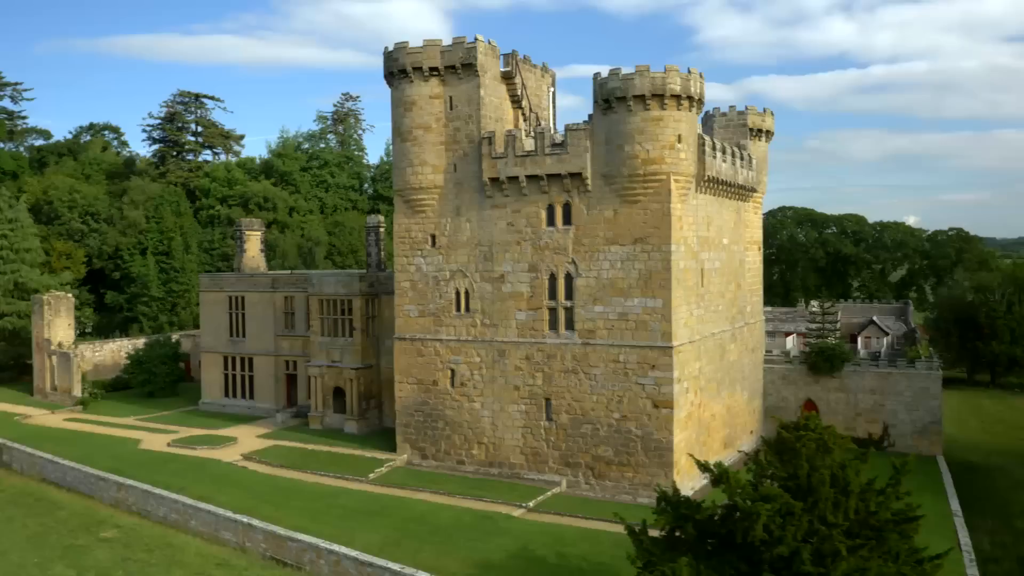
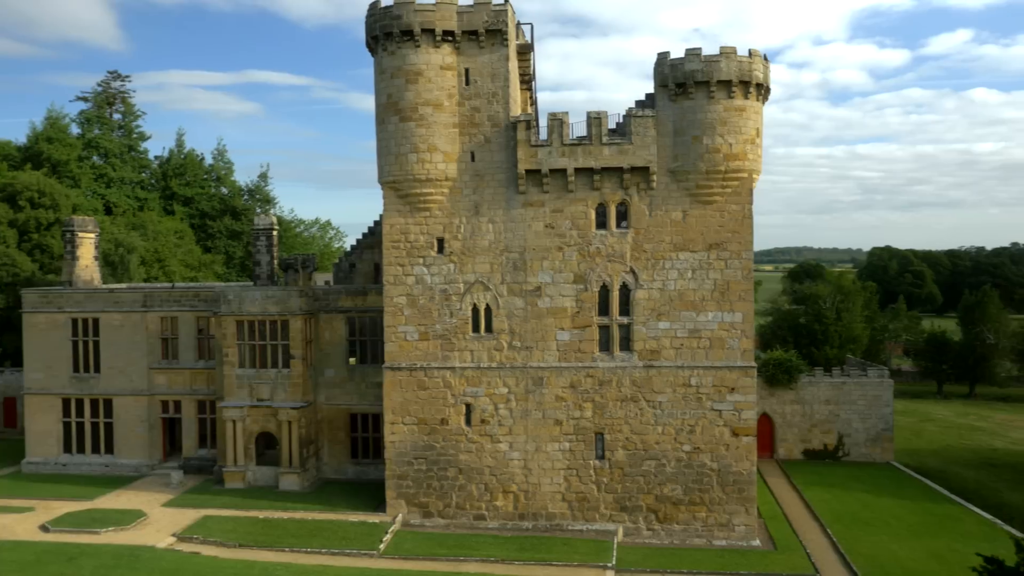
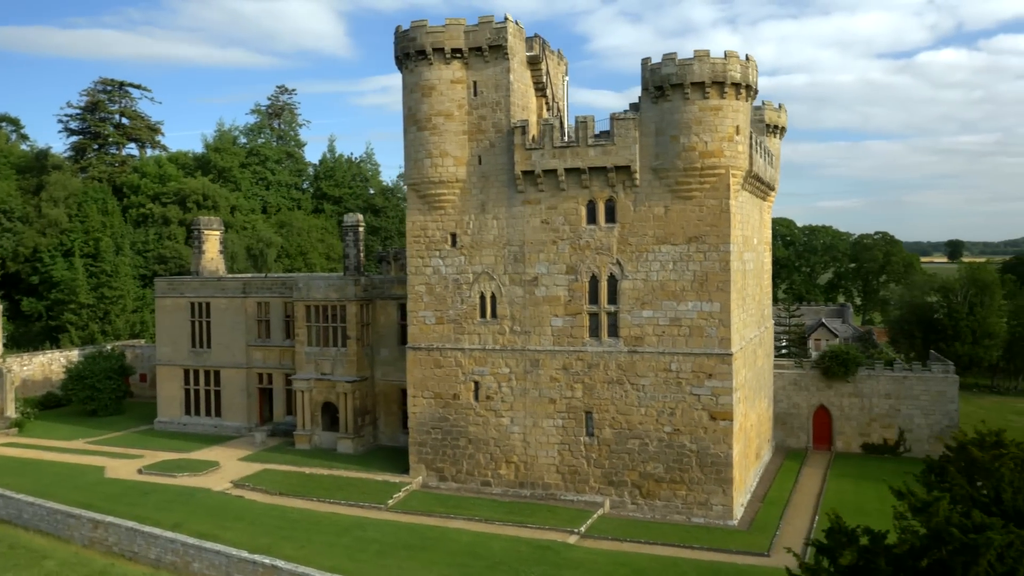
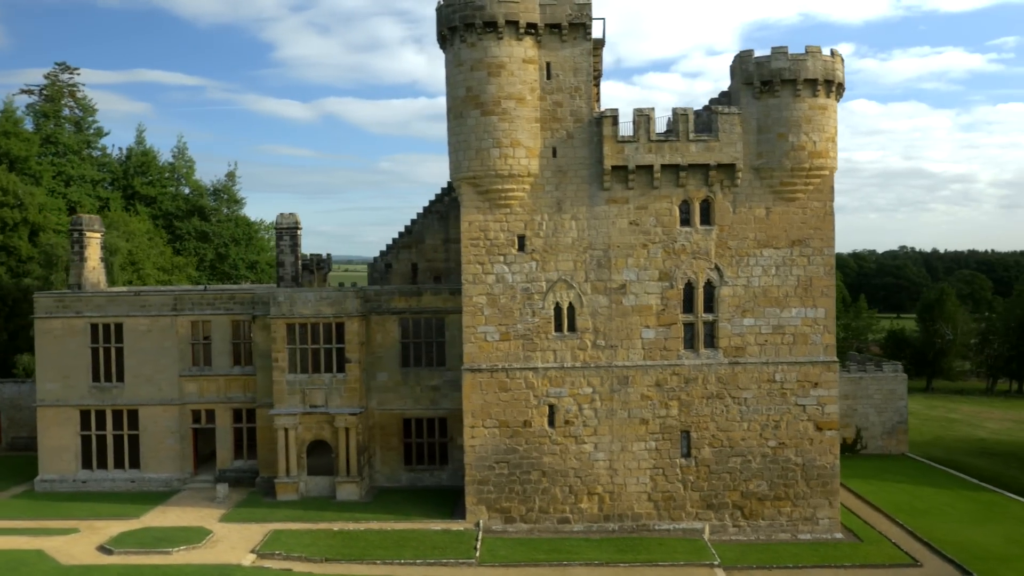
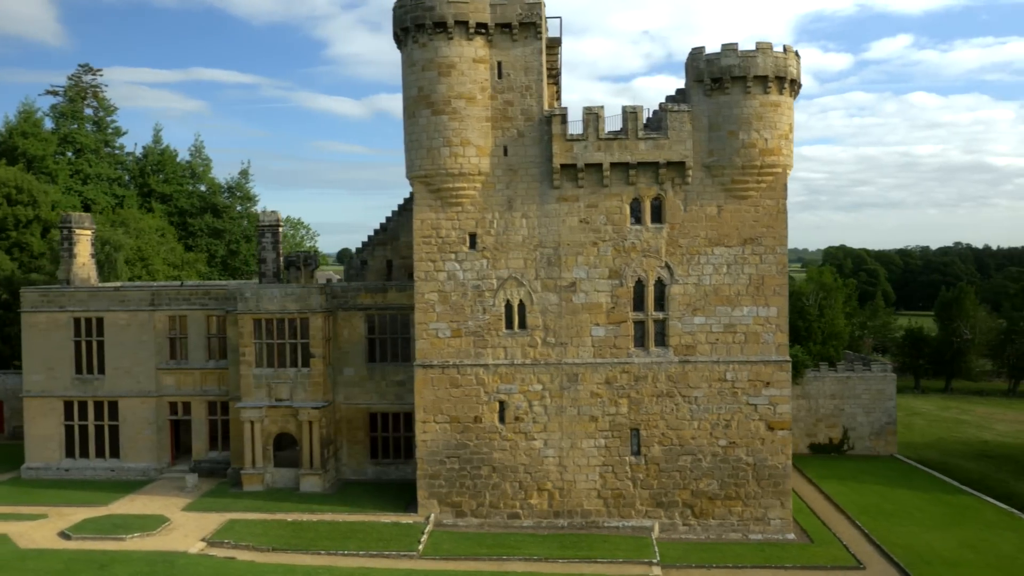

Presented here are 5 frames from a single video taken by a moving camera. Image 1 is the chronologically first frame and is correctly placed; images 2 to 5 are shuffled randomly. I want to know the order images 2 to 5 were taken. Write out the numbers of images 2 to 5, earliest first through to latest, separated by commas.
3, 2, 5, 4
